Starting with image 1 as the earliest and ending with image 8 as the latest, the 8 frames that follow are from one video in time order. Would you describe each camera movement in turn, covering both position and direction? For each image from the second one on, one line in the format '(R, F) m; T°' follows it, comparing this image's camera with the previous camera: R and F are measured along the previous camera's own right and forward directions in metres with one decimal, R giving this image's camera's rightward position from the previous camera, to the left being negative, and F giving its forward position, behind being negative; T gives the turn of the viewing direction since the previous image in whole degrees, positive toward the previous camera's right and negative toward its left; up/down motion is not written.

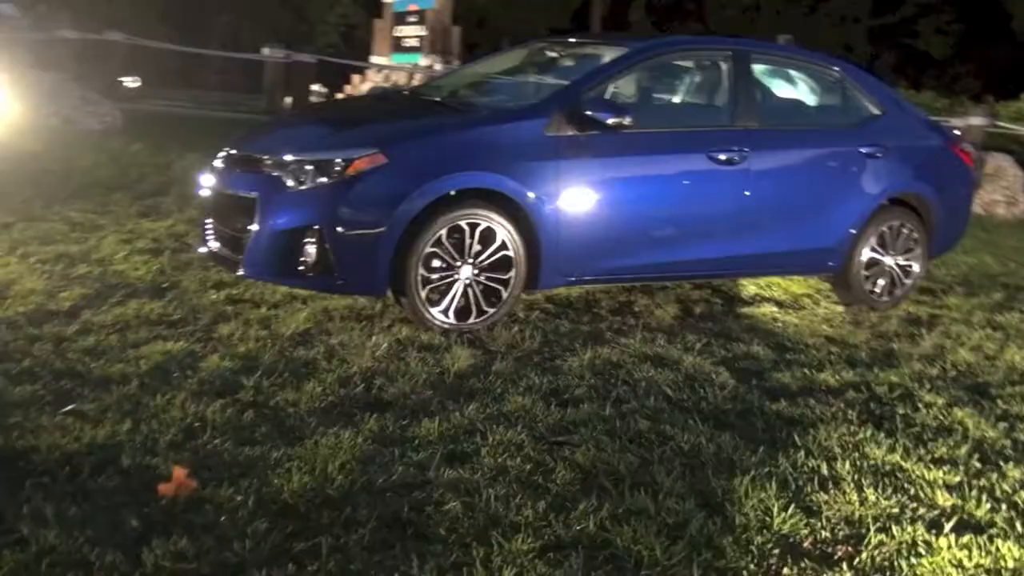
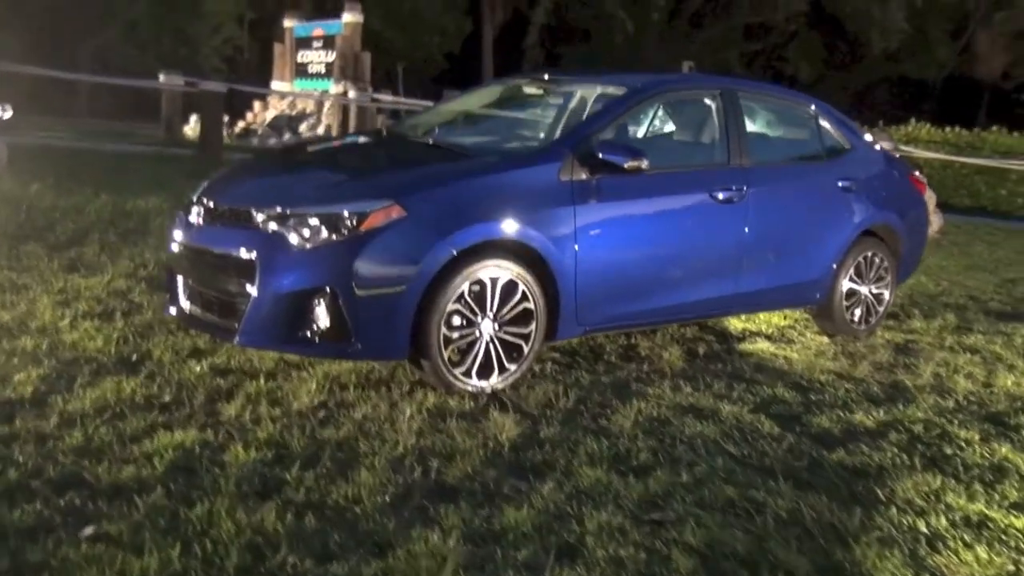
(-1.0, +0.4) m; +8°
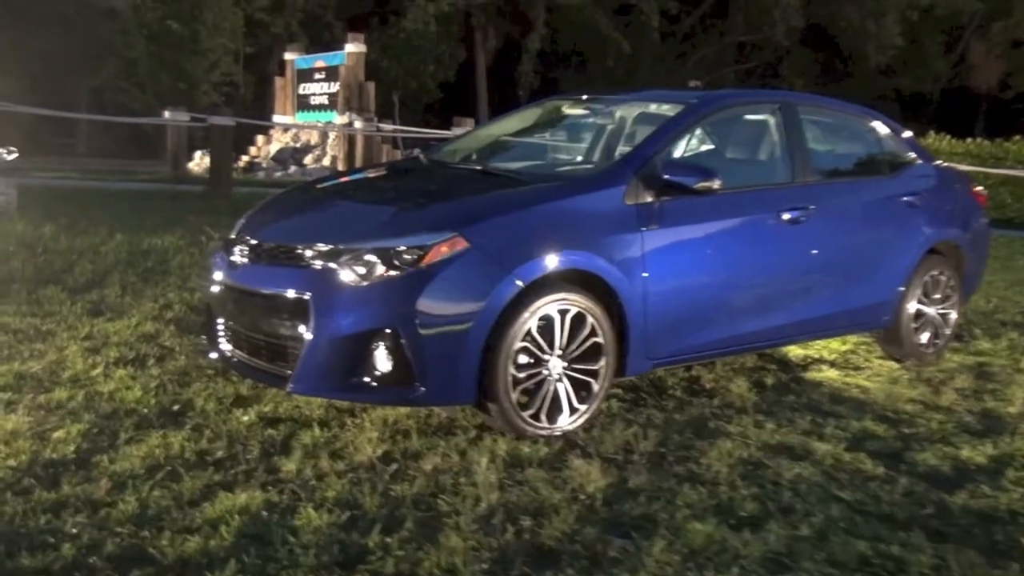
(-0.5, +0.4) m; 0°
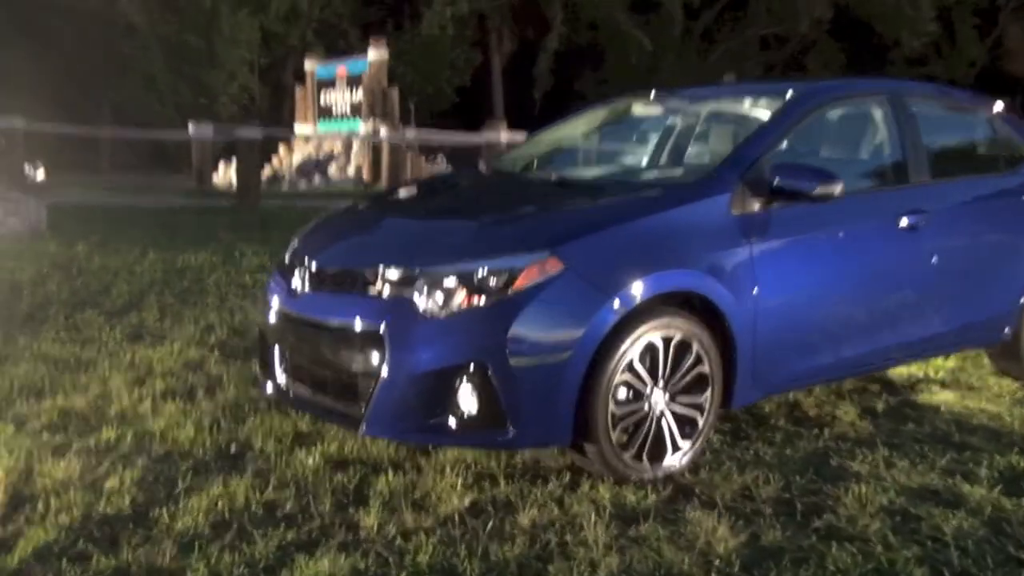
(-0.5, +0.6) m; -2°
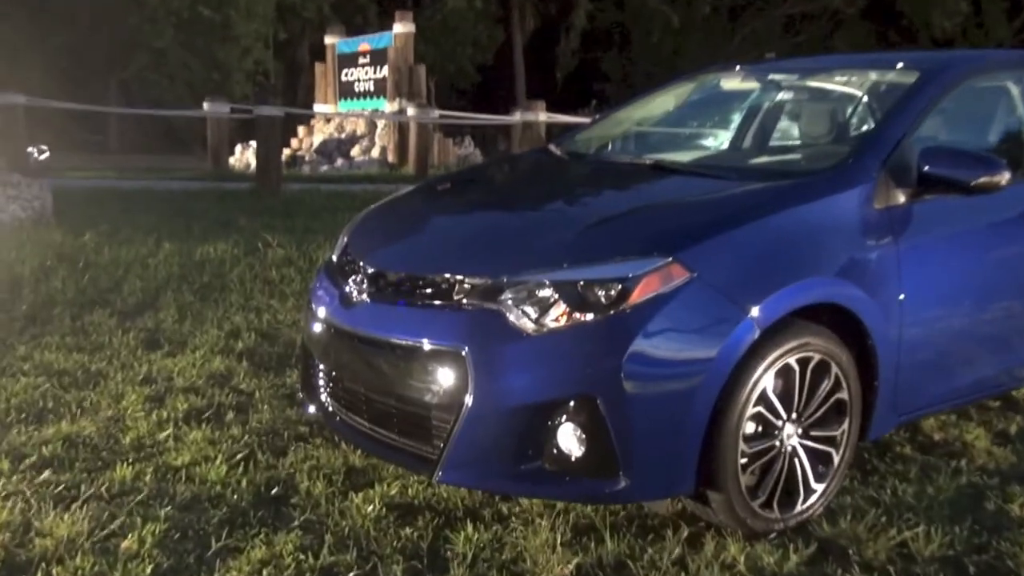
(-0.5, +0.9) m; -1°
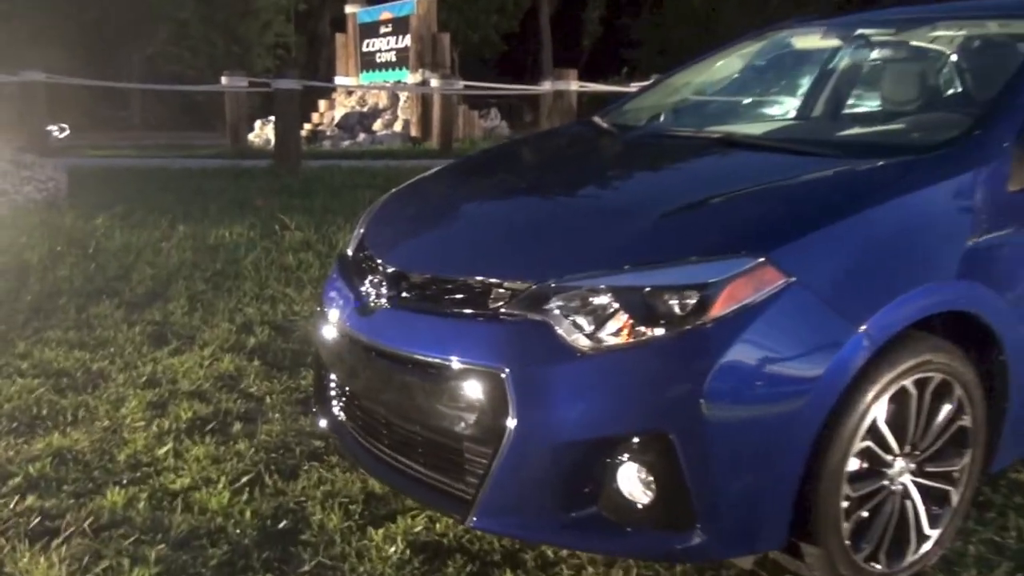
(-0.1, +0.6) m; -2°
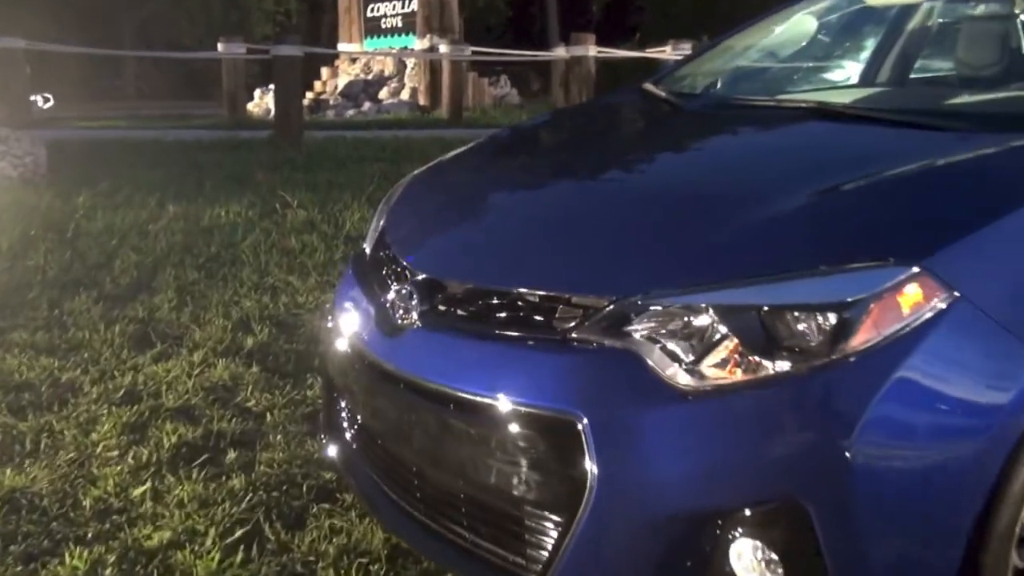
(-0.2, +0.8) m; 0°
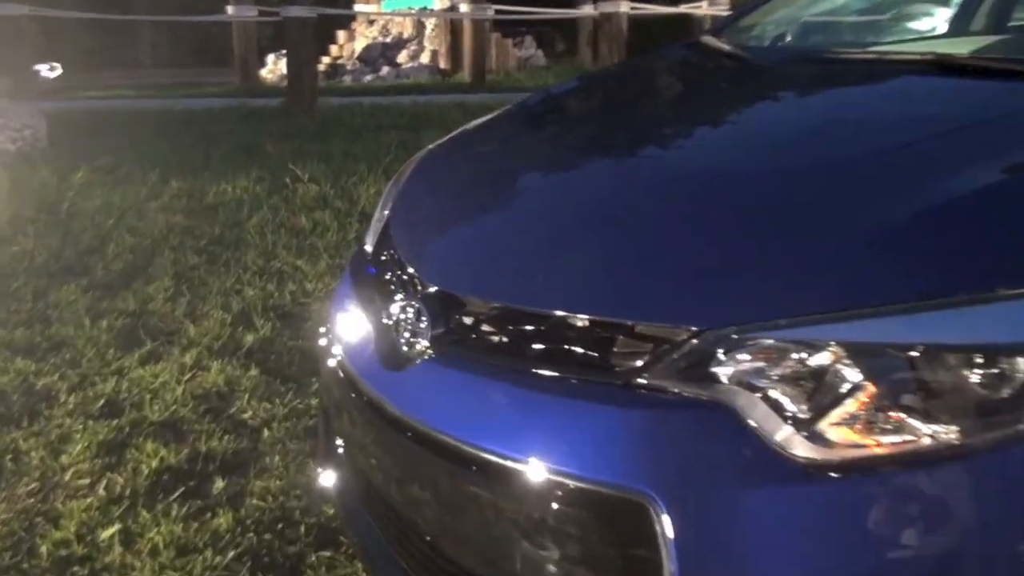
(-0.1, +0.6) m; -2°
